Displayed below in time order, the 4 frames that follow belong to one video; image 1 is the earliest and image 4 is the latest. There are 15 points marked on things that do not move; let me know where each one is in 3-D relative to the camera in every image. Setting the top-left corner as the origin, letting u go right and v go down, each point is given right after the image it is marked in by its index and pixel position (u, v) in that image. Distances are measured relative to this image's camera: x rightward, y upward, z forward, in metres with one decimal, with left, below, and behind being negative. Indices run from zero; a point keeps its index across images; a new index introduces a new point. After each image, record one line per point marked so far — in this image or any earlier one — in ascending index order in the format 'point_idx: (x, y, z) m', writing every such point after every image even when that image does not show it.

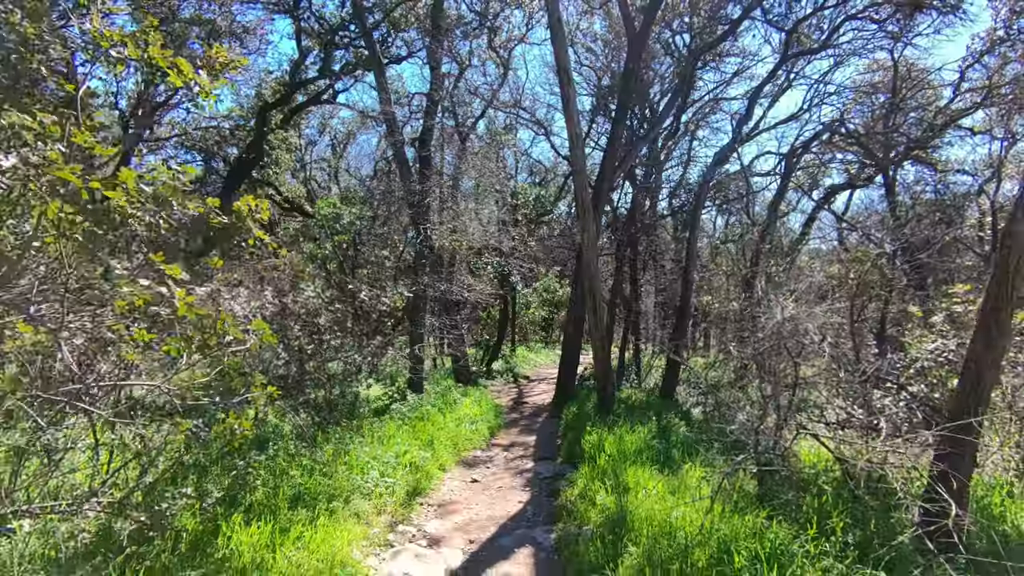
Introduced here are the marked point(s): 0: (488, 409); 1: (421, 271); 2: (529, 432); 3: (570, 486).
0: (-0.3, -1.8, +8.3) m
1: (-1.6, +0.3, +9.6) m
2: (+0.2, -2.1, +7.8) m
3: (+0.5, -1.8, +5.1) m
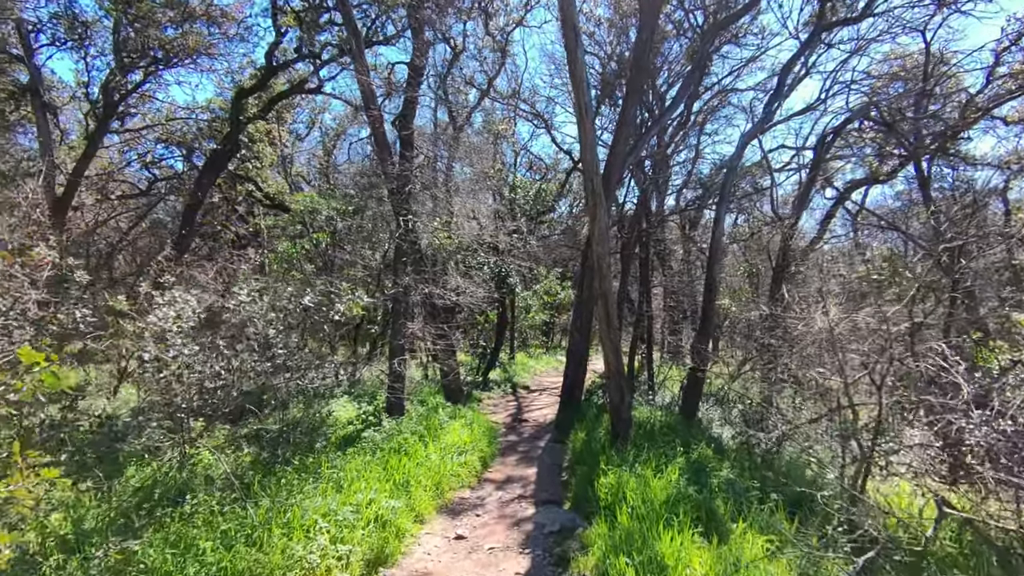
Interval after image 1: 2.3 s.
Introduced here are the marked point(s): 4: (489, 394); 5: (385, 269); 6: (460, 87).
0: (-0.4, -1.8, +7.0) m
1: (-1.6, +0.3, +8.4) m
2: (+0.2, -2.1, +6.6) m
3: (+0.5, -1.9, +3.9) m
4: (-0.5, -2.3, +12.1) m
5: (-1.9, +0.3, +8.4) m
6: (-1.3, +5.2, +14.2) m
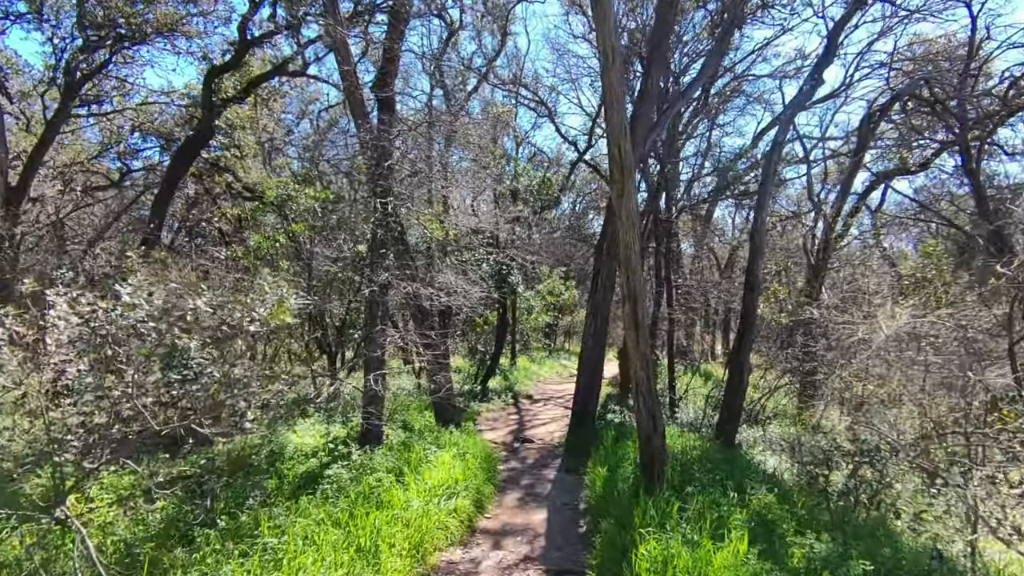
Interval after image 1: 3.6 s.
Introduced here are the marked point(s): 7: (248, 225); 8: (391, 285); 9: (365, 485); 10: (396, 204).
0: (-0.4, -1.8, +5.7) m
1: (-1.6, +0.3, +7.1) m
2: (+0.2, -2.1, +5.3) m
3: (+0.5, -1.8, +2.6) m
4: (-0.5, -2.3, +10.8) m
5: (-1.9, +0.4, +7.1) m
6: (-1.3, +5.2, +12.9) m
7: (-5.7, +1.4, +11.8) m
8: (-1.6, 0.0, +7.3) m
9: (-1.2, -1.6, +4.5) m
10: (-1.5, +1.1, +7.2) m
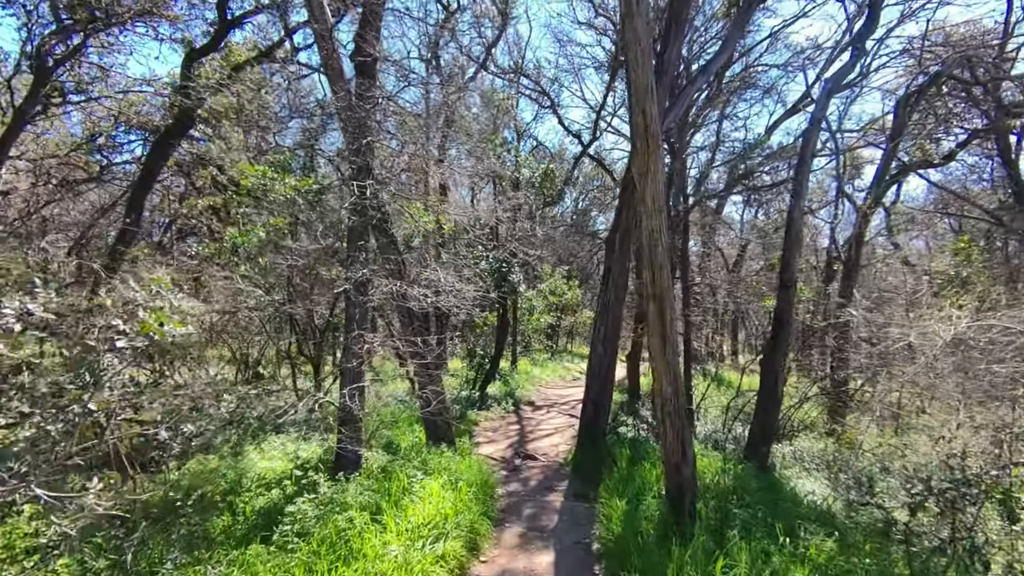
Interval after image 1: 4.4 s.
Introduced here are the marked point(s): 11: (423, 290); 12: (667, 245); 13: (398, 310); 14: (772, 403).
0: (-0.4, -1.8, +4.9) m
1: (-1.6, +0.3, +6.3) m
2: (+0.2, -2.1, +4.5) m
3: (+0.5, -1.8, +1.8) m
4: (-0.5, -2.3, +10.0) m
5: (-1.9, +0.4, +6.3) m
6: (-1.3, +5.2, +12.1) m
7: (-5.6, +1.4, +11.0) m
8: (-1.6, 0.0, +6.4) m
9: (-1.2, -1.6, +3.7) m
10: (-1.5, +1.1, +6.4) m
11: (-1.0, 0.0, +7.0) m
12: (+1.2, +0.4, +4.3) m
13: (-1.4, -0.2, +7.2) m
14: (+3.3, -1.5, +7.2) m
